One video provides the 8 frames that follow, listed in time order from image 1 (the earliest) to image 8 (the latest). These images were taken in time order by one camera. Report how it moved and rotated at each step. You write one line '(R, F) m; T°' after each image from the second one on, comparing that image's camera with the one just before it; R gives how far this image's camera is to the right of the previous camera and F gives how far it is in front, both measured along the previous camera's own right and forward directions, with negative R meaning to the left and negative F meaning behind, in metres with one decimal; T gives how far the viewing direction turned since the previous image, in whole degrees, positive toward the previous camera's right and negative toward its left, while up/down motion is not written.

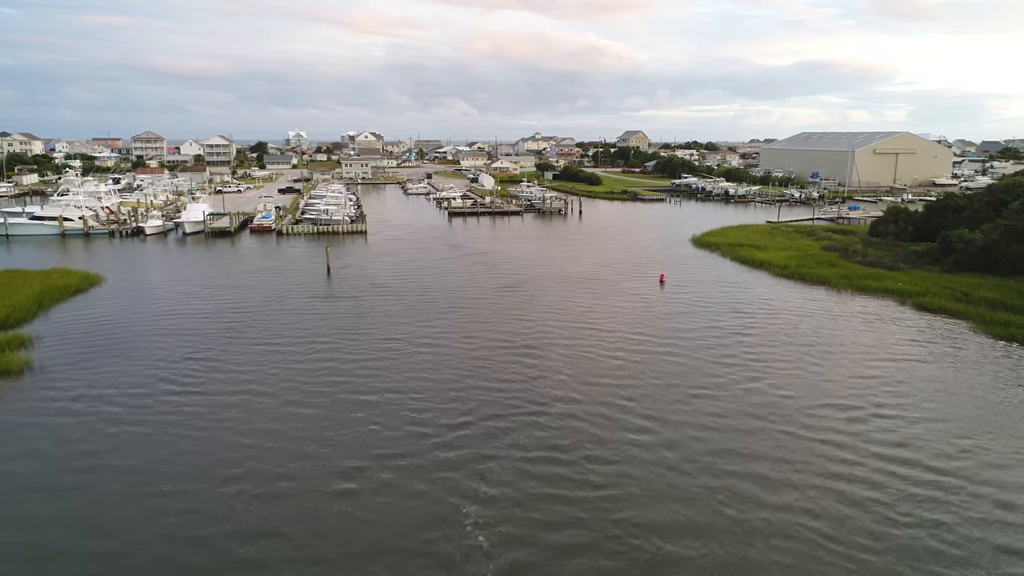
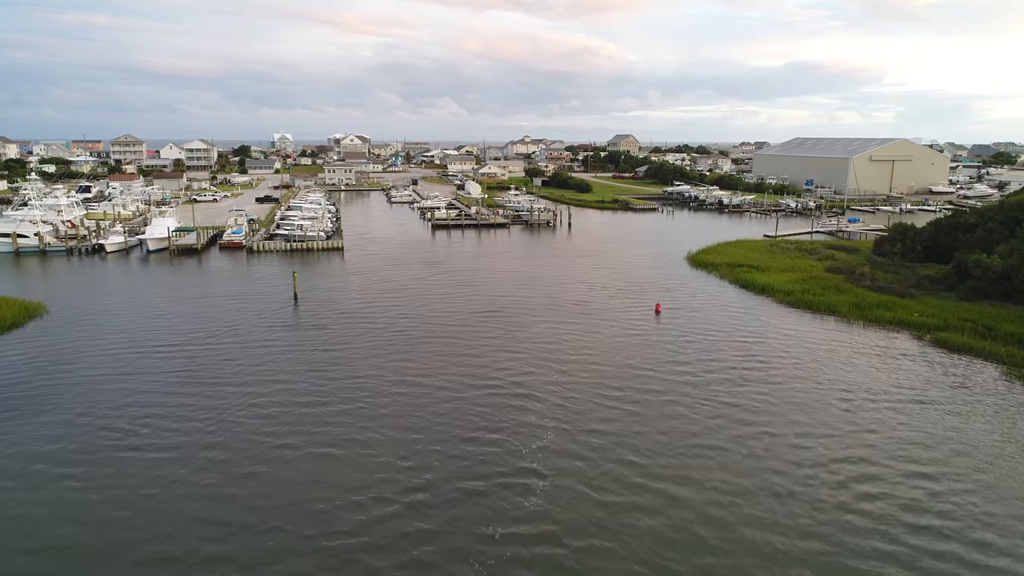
(+0.2, +1.9) m; +1°
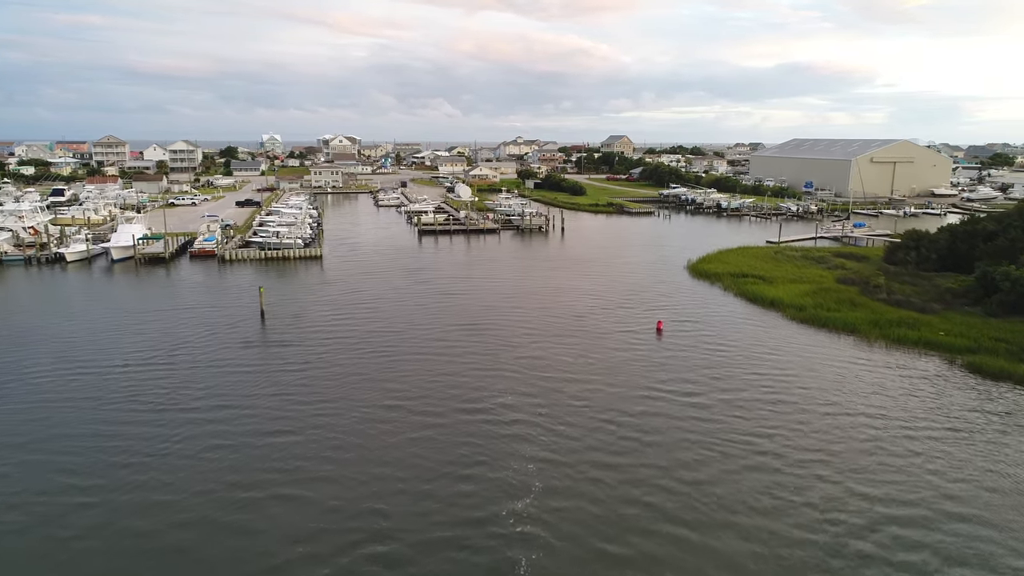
(+0.2, +1.9) m; +1°
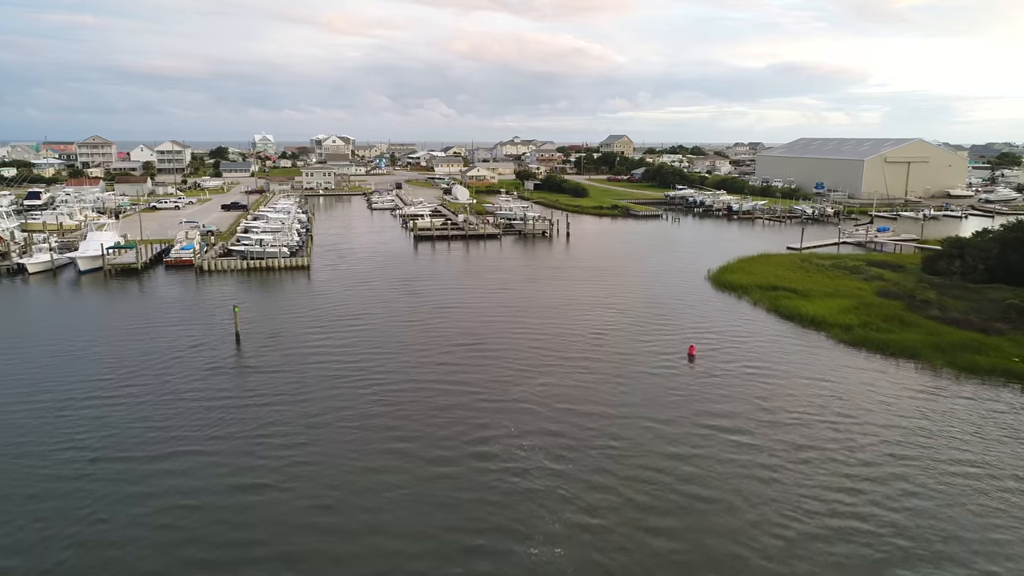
(-0.4, +2.5) m; 0°
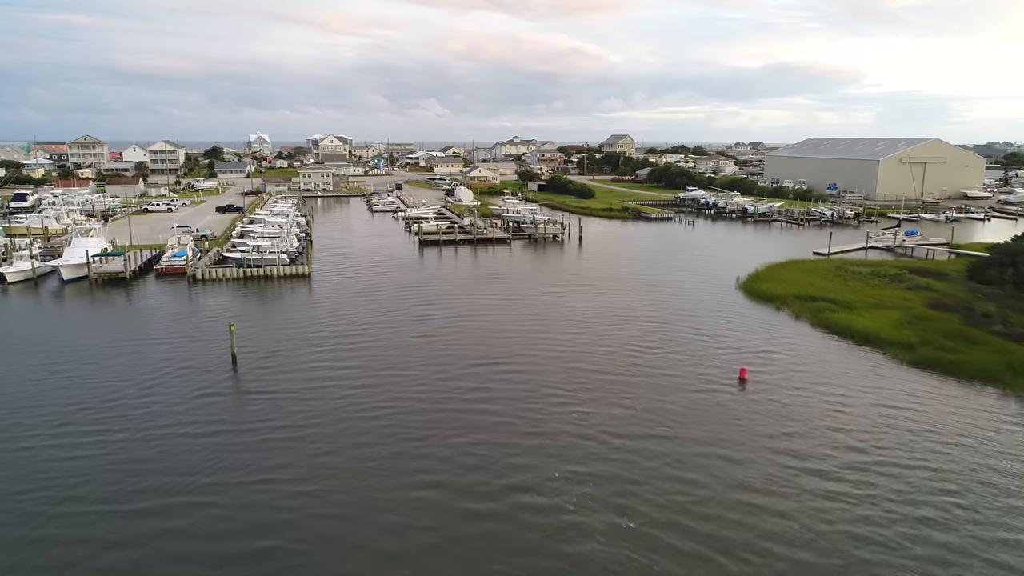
(-0.8, +1.8) m; 0°
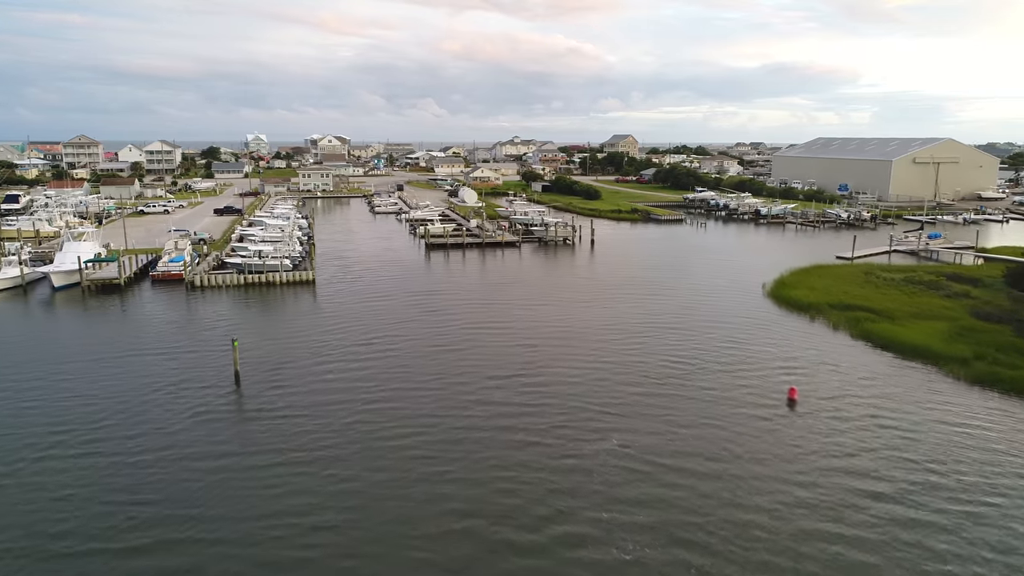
(-0.7, +1.3) m; 0°
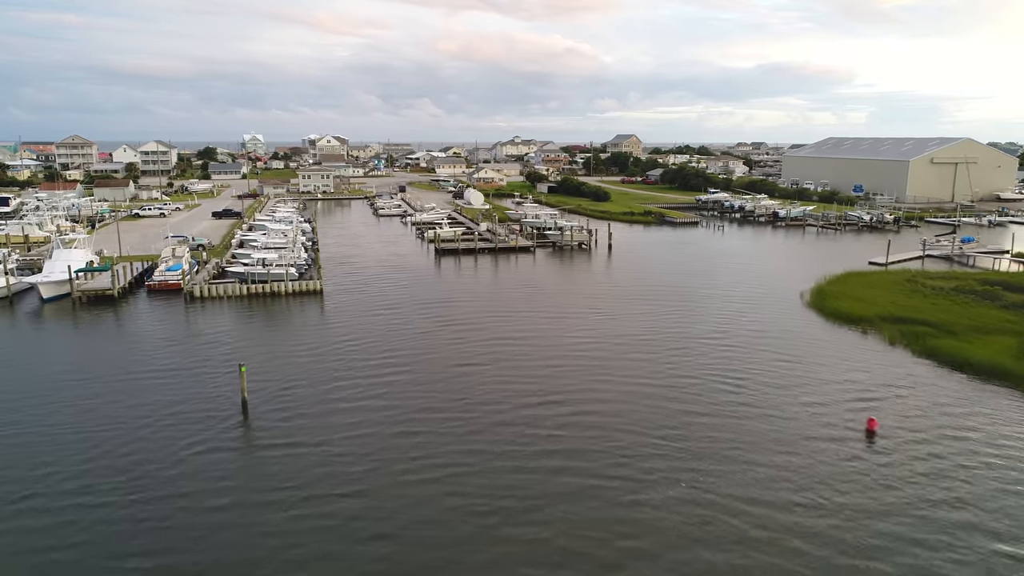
(-0.9, +1.6) m; 0°
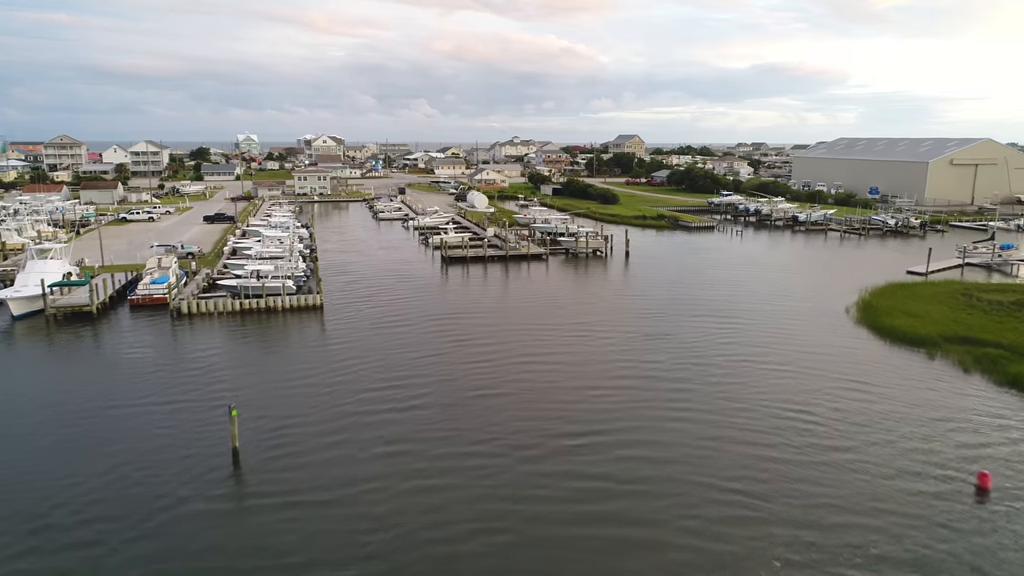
(-0.7, +2.1) m; 0°
